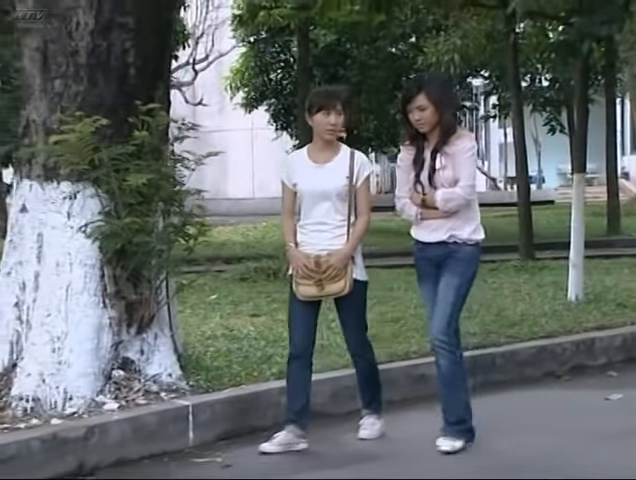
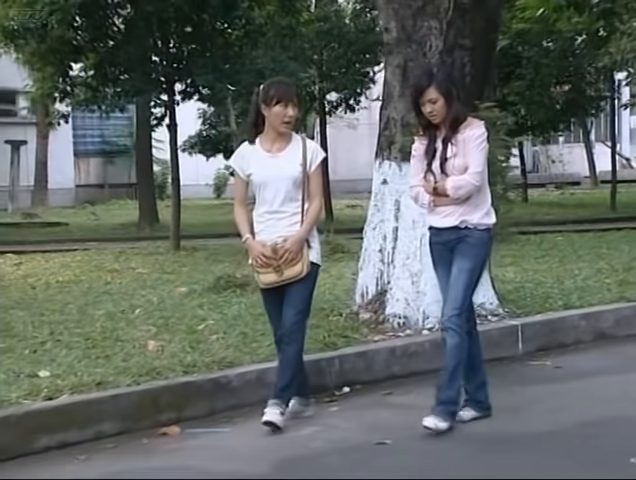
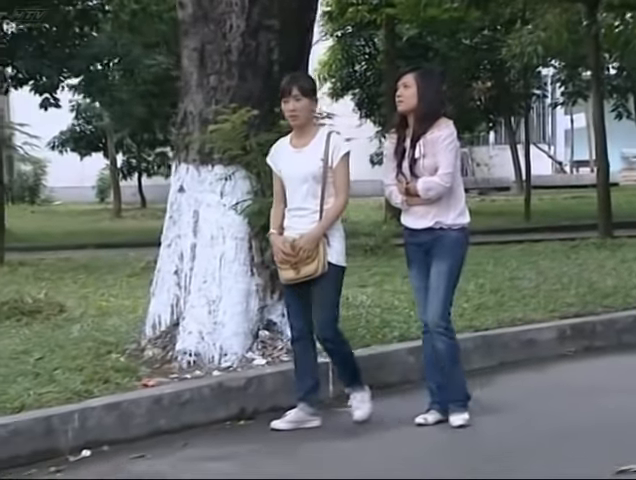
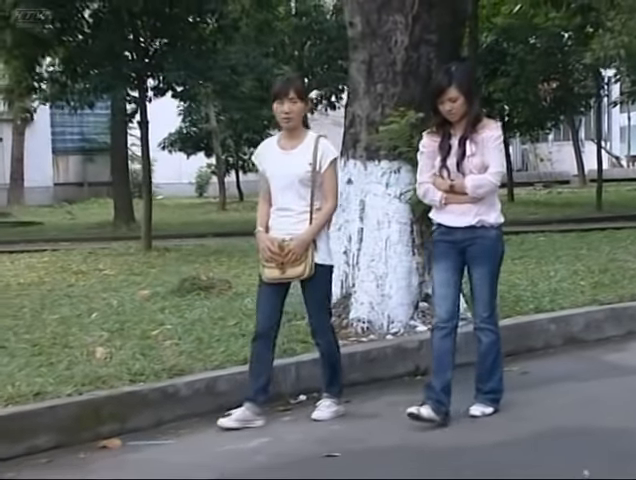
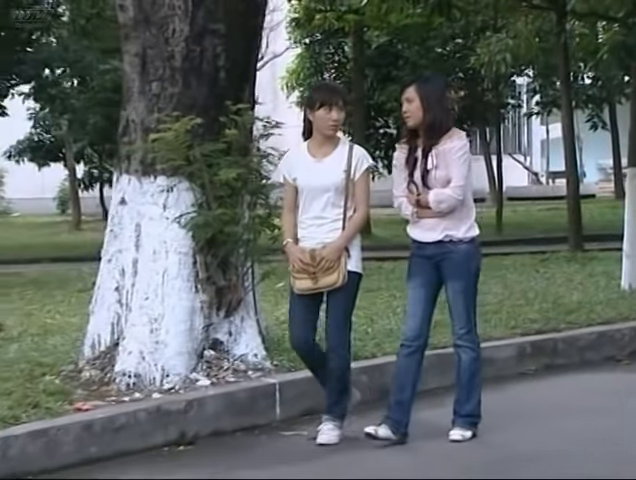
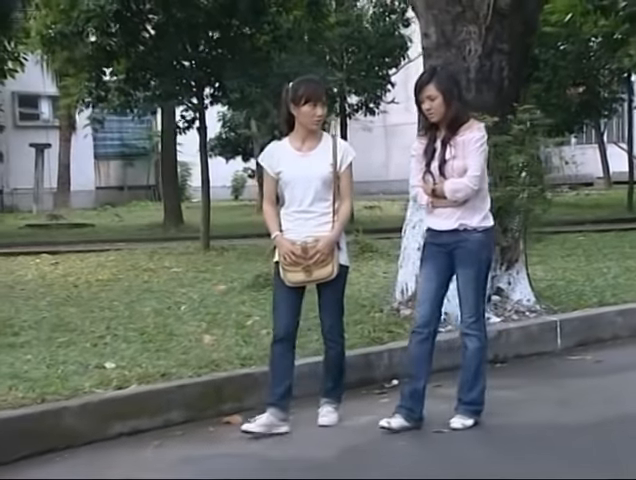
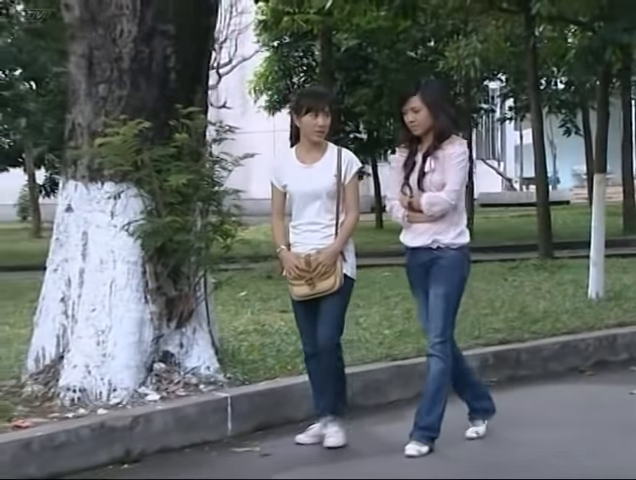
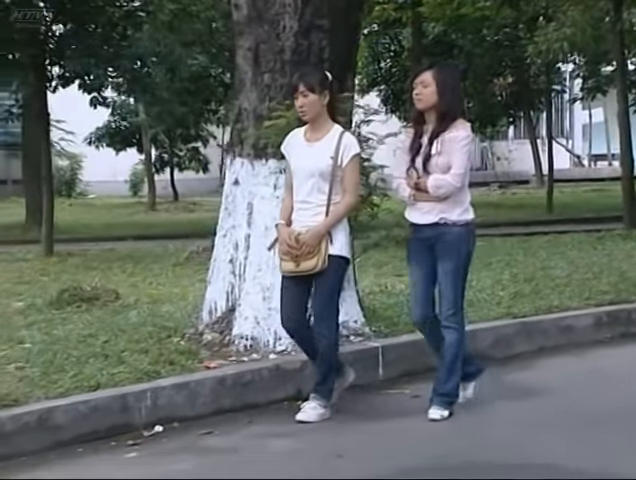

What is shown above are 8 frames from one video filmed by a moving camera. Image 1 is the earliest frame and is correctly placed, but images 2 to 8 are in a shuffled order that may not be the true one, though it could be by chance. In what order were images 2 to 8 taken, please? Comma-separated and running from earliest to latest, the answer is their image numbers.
7, 5, 3, 8, 4, 2, 6
